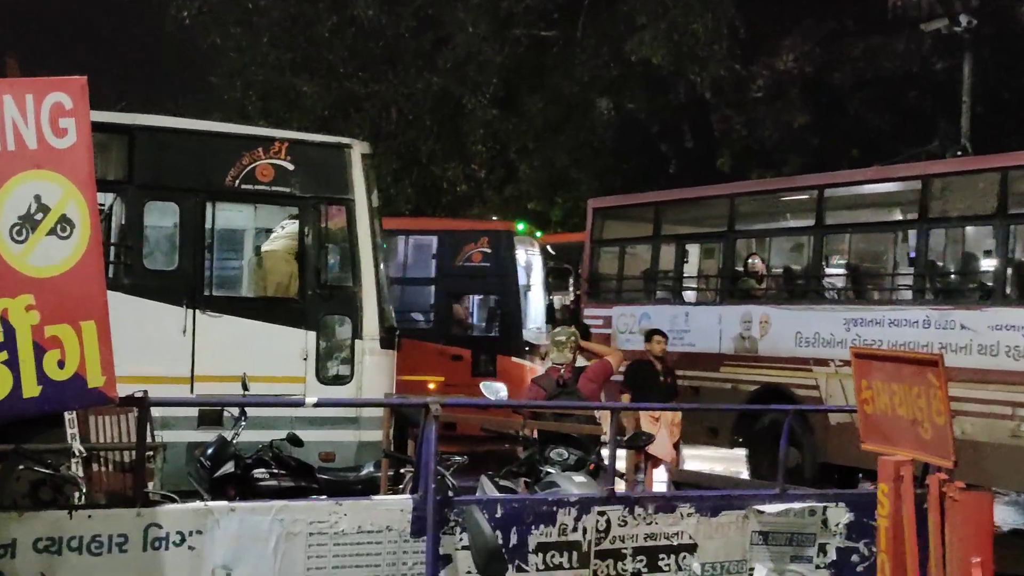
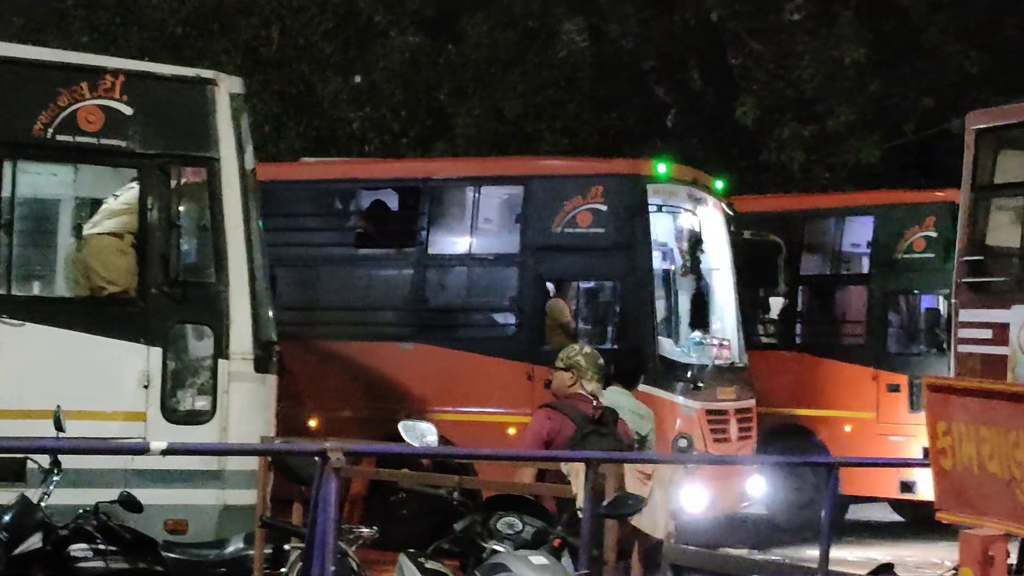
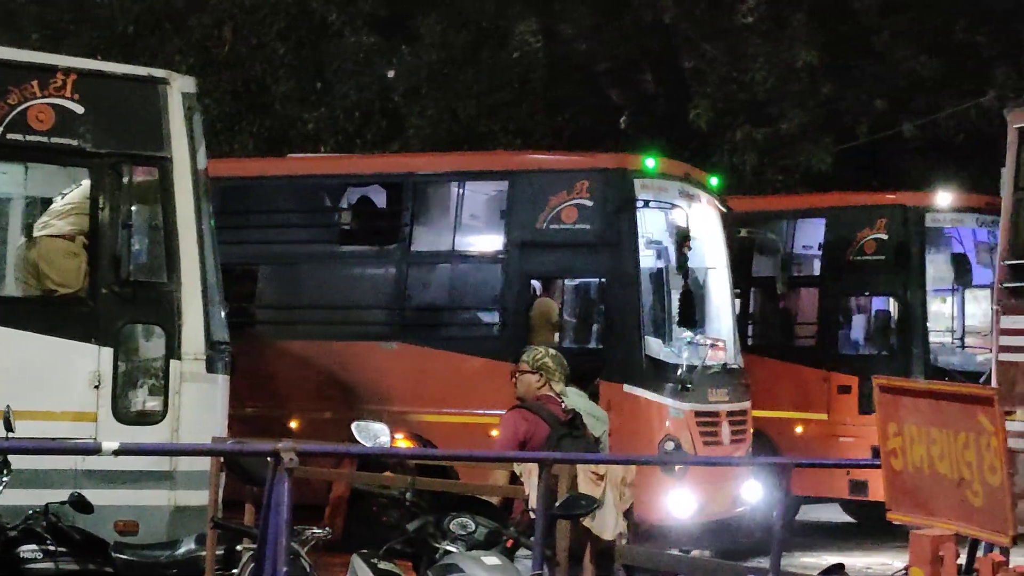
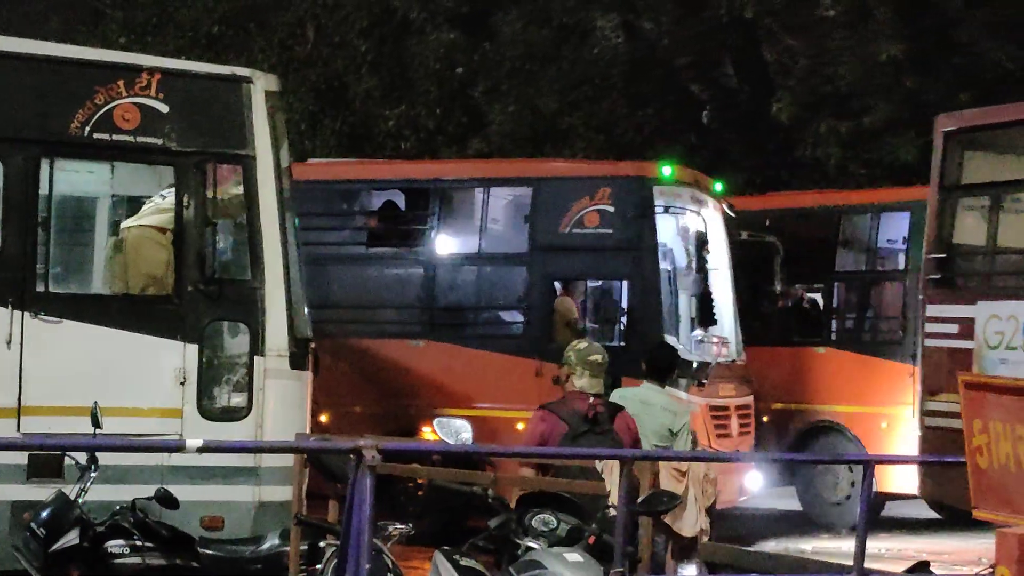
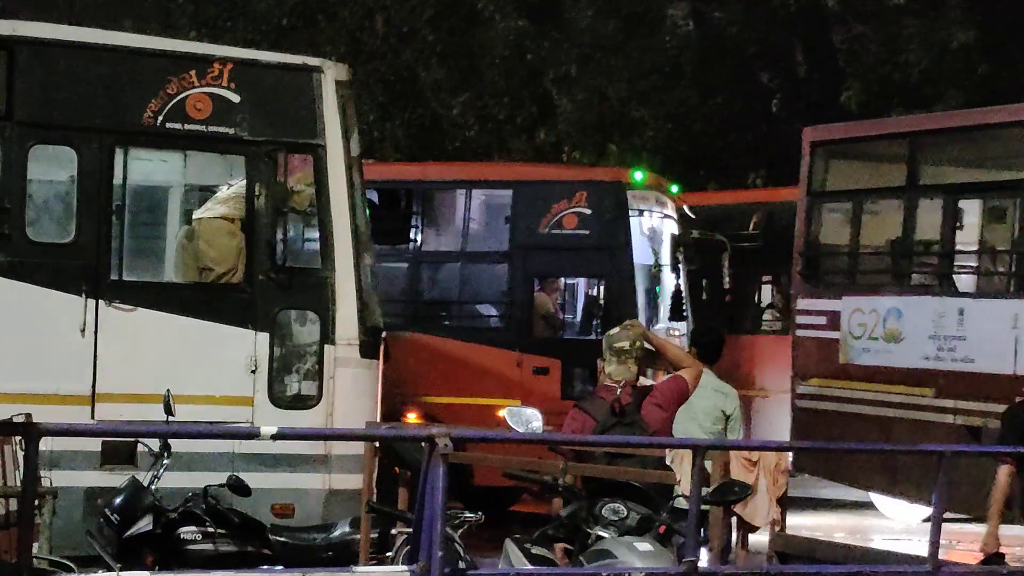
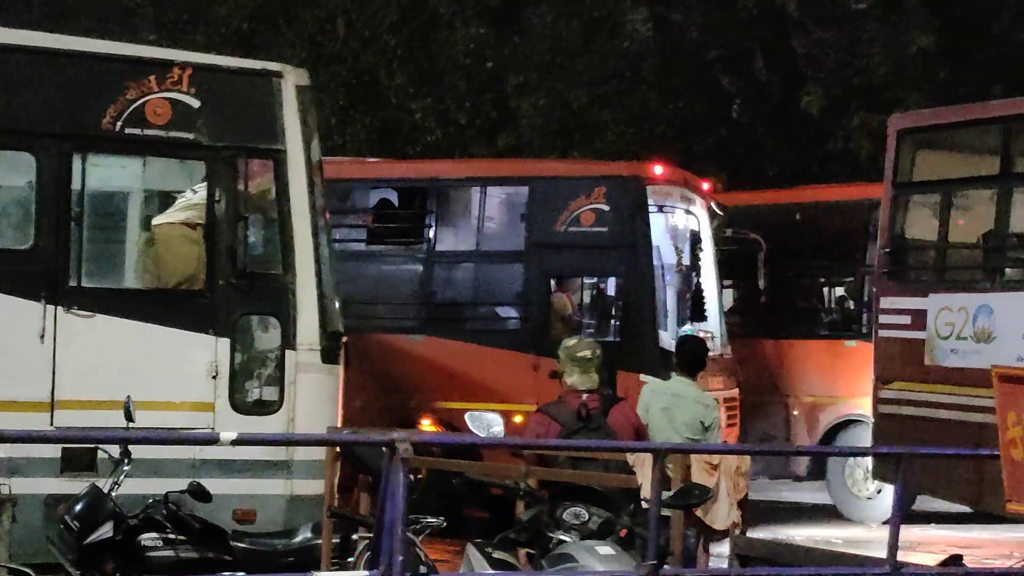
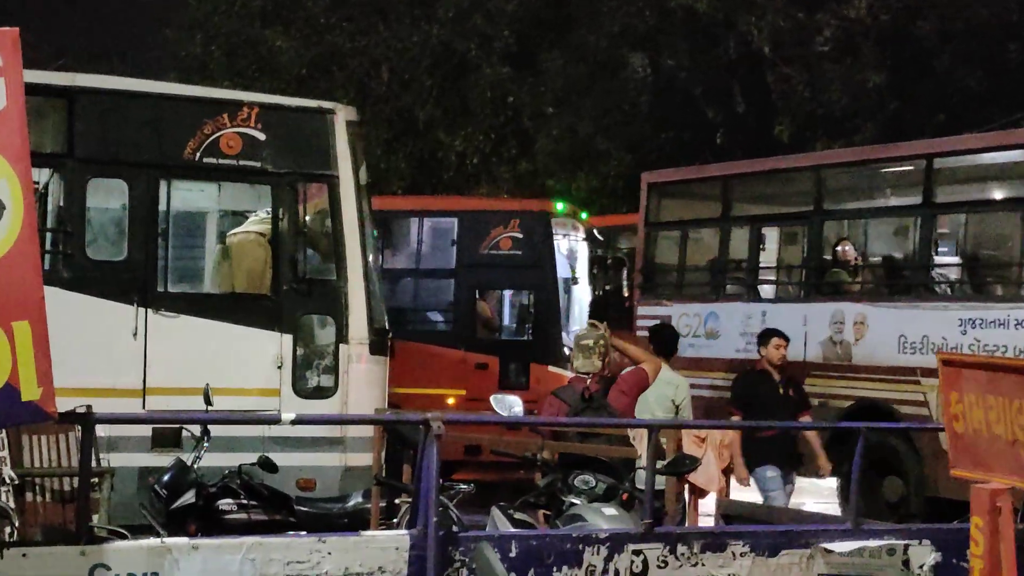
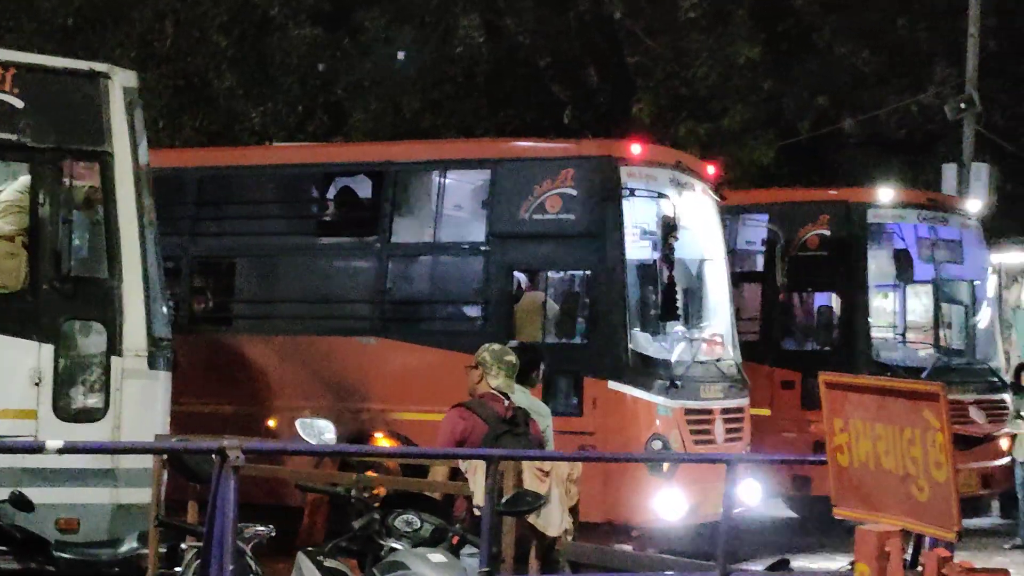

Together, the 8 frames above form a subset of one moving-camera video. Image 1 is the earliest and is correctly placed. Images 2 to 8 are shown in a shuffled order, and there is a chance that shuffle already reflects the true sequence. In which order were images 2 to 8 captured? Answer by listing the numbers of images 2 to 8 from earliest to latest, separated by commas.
7, 5, 6, 4, 2, 3, 8
